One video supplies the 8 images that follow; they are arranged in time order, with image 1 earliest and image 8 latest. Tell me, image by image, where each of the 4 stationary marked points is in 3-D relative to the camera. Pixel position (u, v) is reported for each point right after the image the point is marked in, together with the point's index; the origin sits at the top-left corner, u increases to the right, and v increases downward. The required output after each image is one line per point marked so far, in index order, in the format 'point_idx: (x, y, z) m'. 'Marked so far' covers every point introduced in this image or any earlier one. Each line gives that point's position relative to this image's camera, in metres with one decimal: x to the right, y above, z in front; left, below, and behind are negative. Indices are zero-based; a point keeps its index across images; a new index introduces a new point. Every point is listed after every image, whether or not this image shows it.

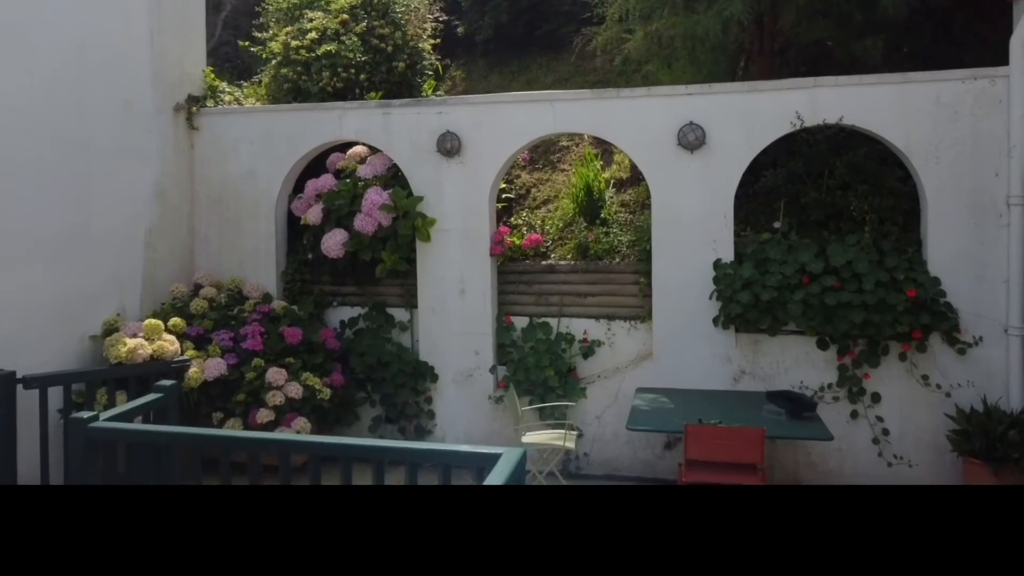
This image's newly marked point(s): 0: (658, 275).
0: (+1.0, +0.1, +5.9) m
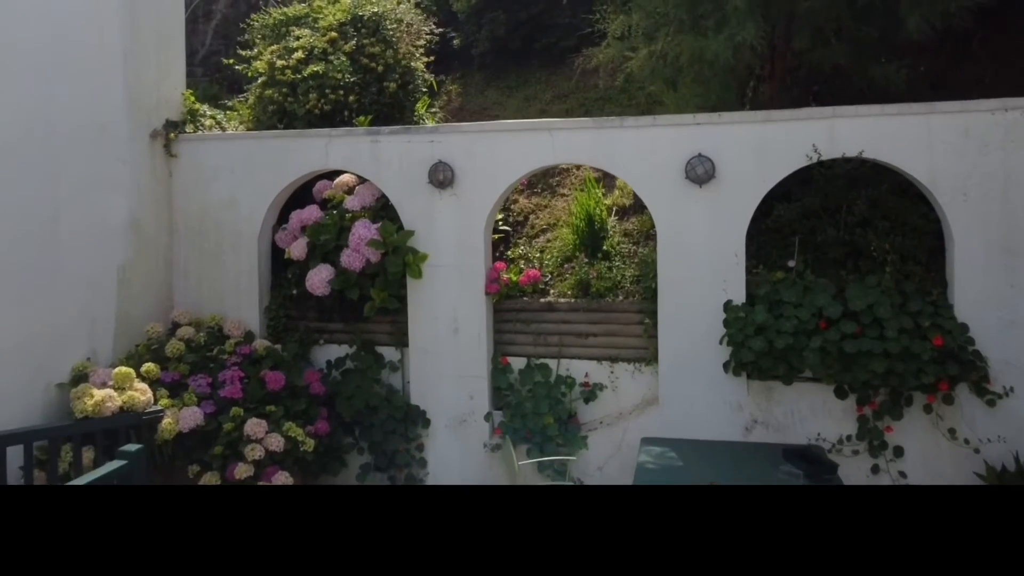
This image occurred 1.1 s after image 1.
0: (+1.0, -0.2, +5.5) m
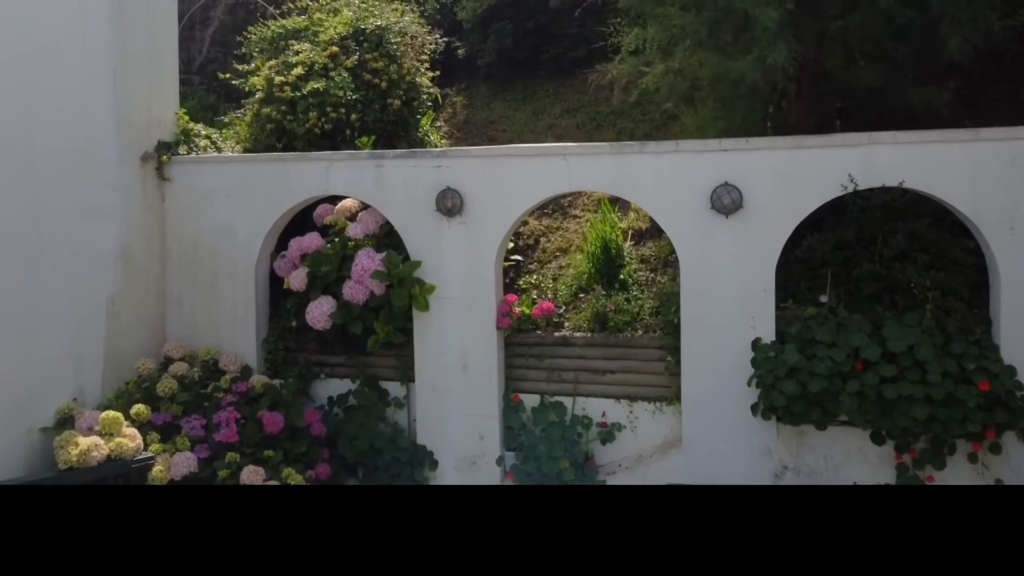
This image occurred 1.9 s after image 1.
0: (+1.1, -0.4, +5.2) m
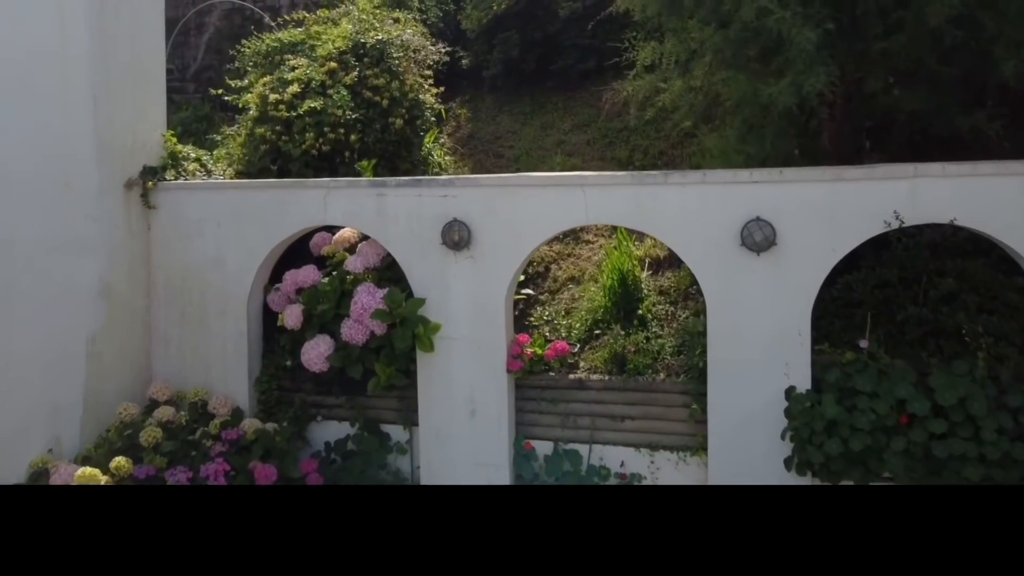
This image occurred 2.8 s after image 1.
0: (+1.2, -0.7, +4.8) m
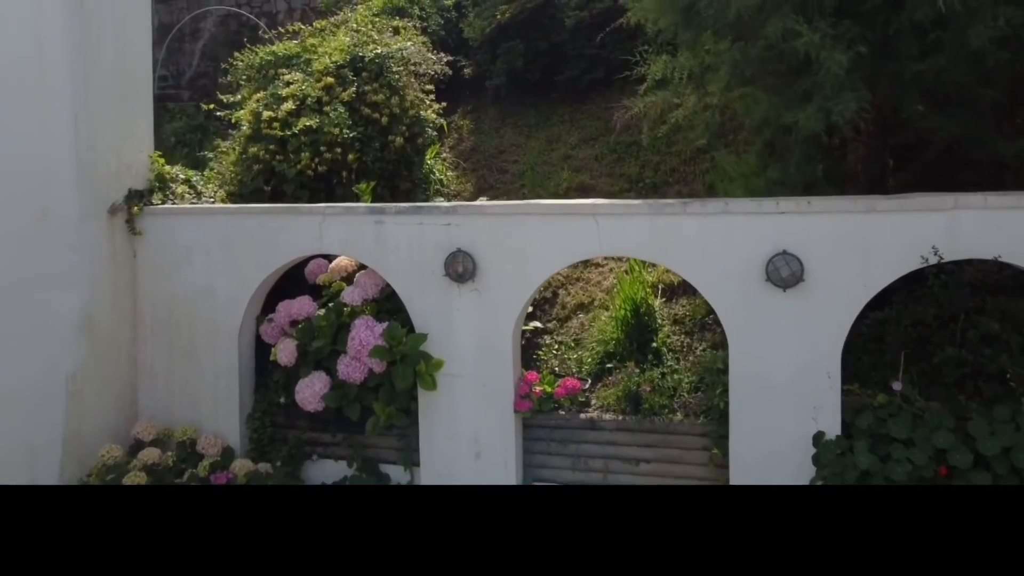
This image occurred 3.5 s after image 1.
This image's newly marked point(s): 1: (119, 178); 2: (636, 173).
0: (+1.2, -0.9, +4.5) m
1: (-2.5, +0.7, +5.3) m
2: (+1.1, +1.0, +7.4) m
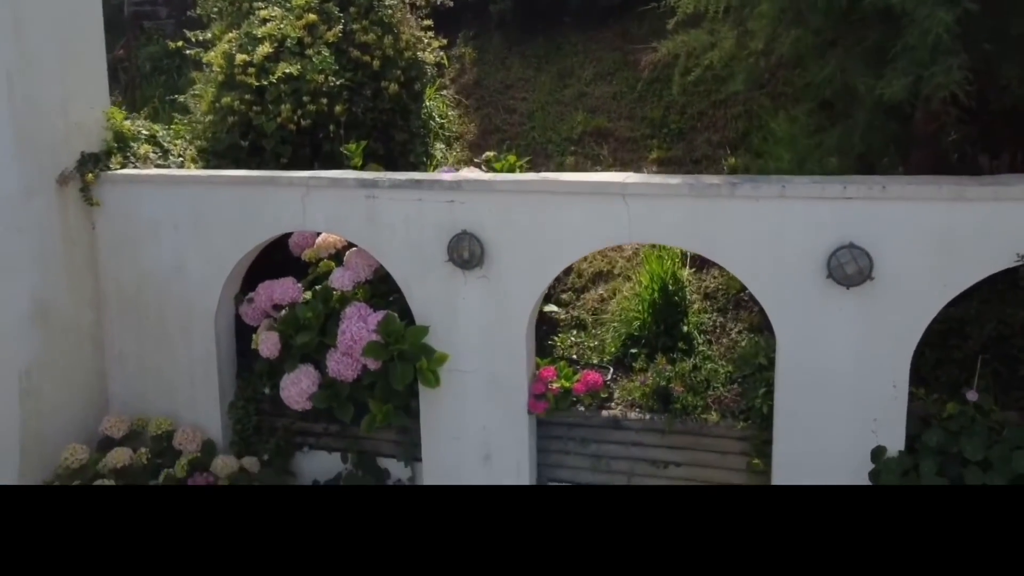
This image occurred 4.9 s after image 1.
0: (+1.3, -0.8, +3.9) m
1: (-2.4, +0.8, +4.5) m
2: (+1.2, +1.4, +6.6) m
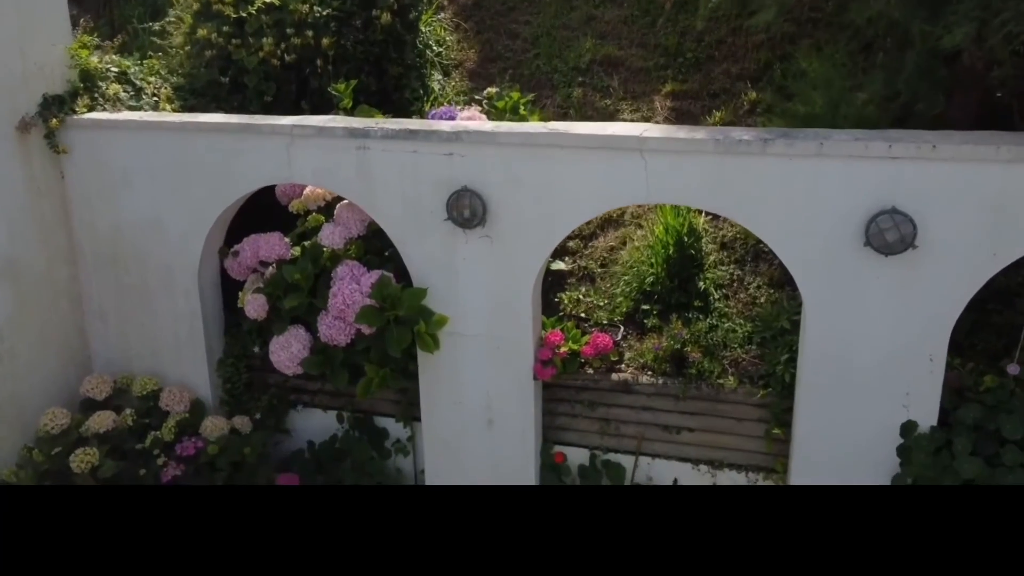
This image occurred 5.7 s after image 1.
0: (+1.3, -0.7, +3.7) m
1: (-2.4, +1.0, +4.1) m
2: (+1.2, +1.8, +6.1) m
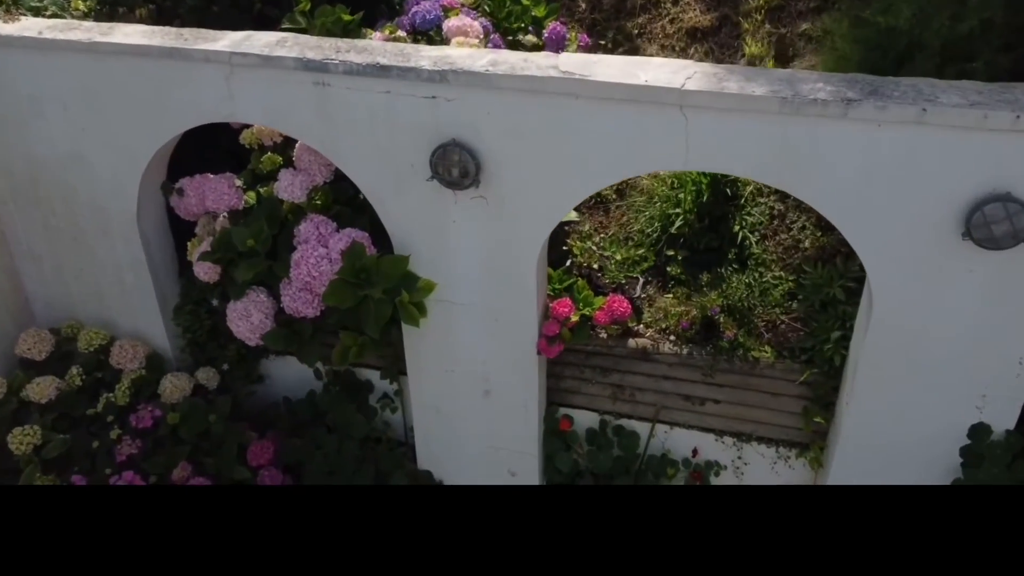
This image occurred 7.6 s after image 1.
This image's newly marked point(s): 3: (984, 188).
0: (+1.3, -0.6, +3.2) m
1: (-2.4, +1.2, +3.2) m
2: (+1.2, +2.4, +5.0) m
3: (+1.5, +0.3, +2.6) m
